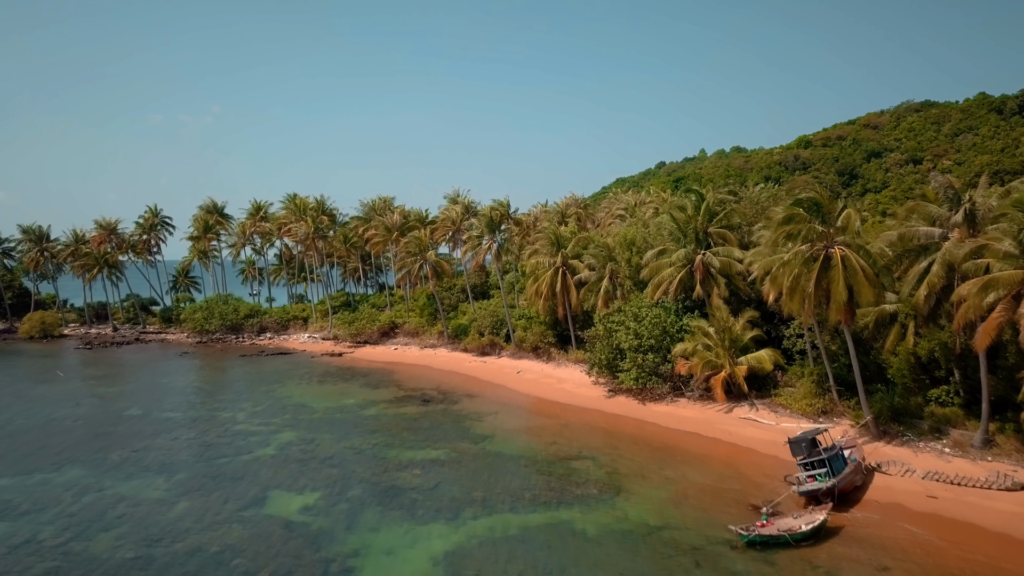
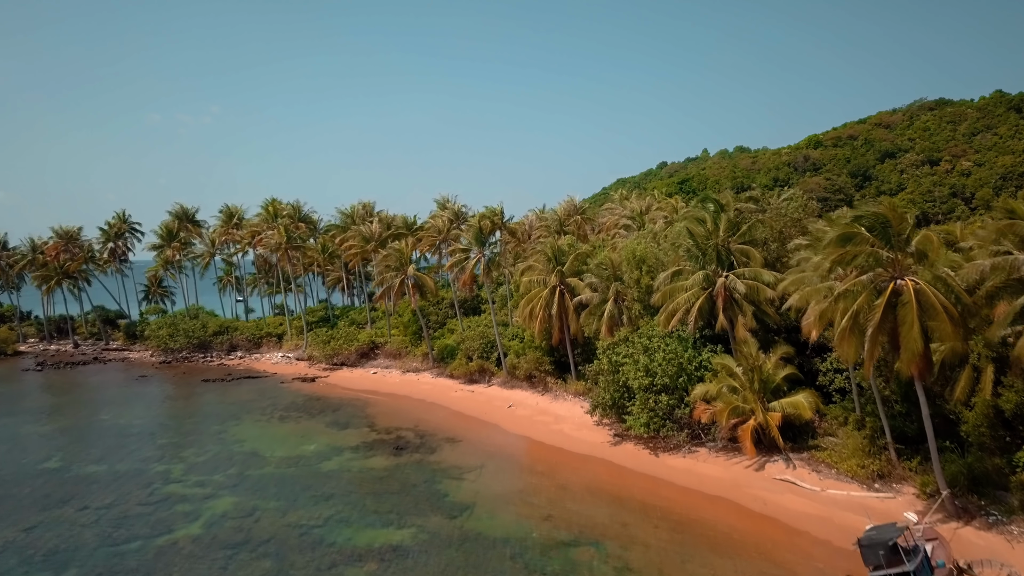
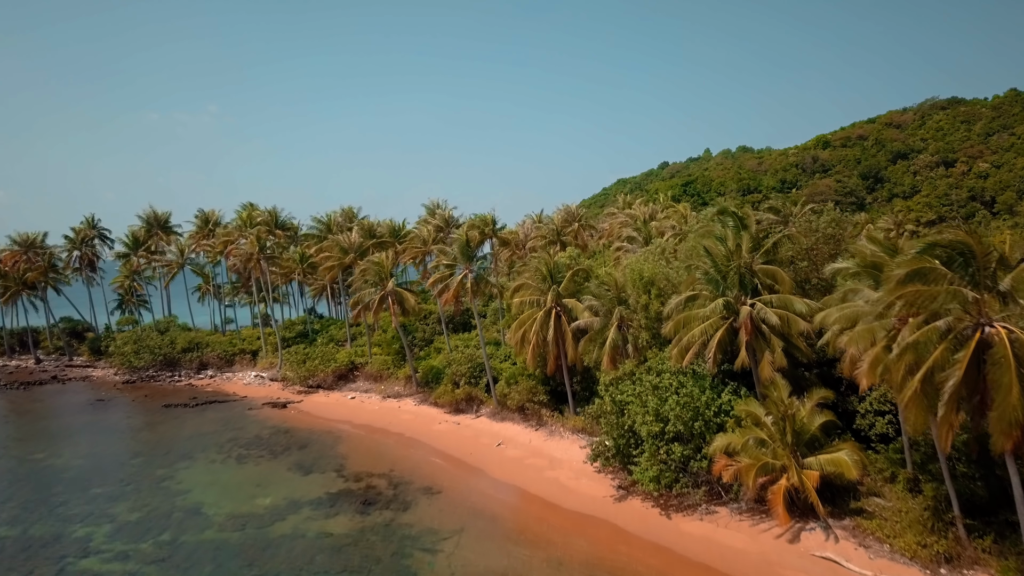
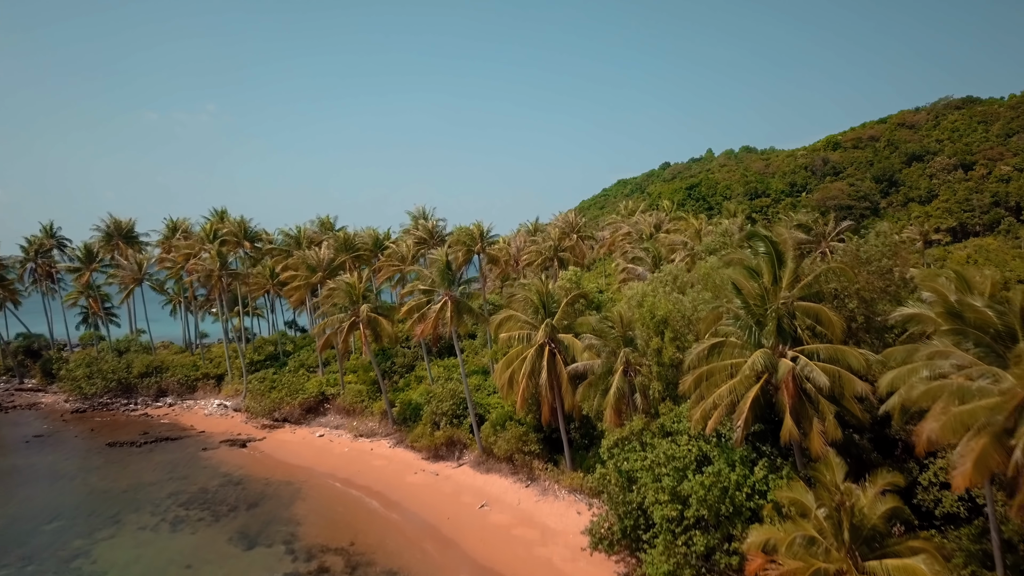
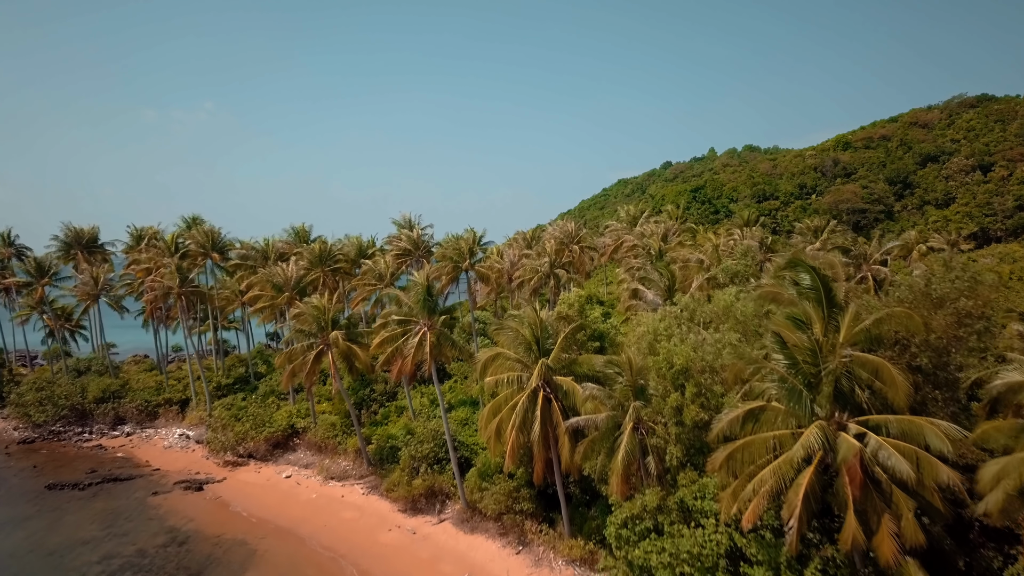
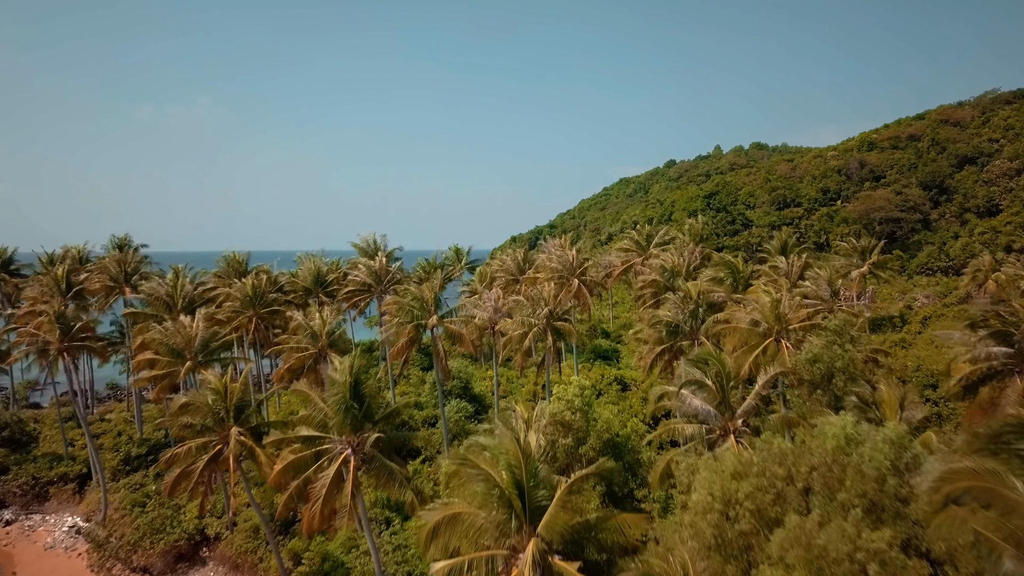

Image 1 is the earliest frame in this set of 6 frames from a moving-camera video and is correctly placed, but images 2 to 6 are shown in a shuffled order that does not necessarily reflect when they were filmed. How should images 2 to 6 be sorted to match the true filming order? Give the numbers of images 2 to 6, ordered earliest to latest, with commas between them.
2, 3, 4, 5, 6
